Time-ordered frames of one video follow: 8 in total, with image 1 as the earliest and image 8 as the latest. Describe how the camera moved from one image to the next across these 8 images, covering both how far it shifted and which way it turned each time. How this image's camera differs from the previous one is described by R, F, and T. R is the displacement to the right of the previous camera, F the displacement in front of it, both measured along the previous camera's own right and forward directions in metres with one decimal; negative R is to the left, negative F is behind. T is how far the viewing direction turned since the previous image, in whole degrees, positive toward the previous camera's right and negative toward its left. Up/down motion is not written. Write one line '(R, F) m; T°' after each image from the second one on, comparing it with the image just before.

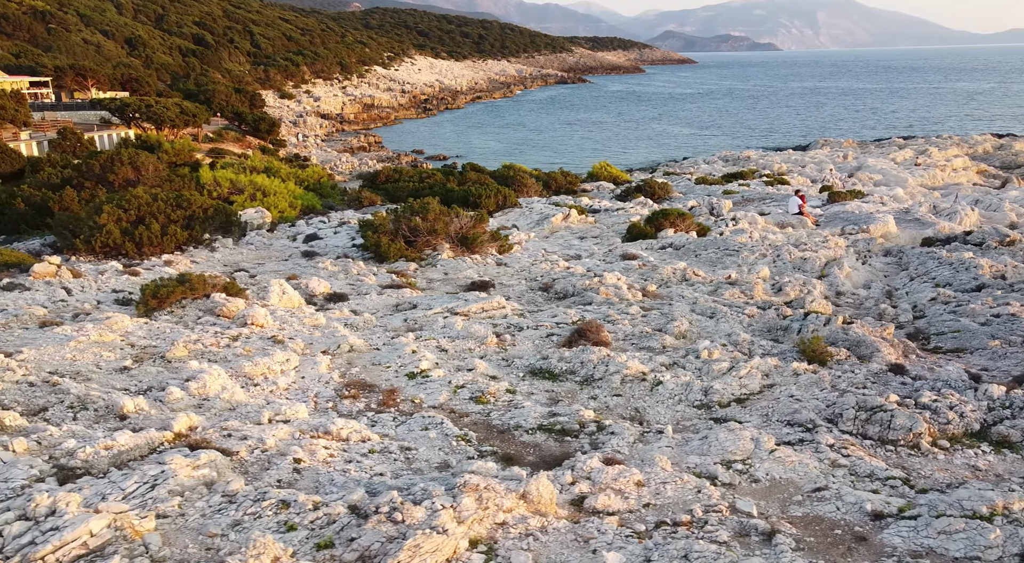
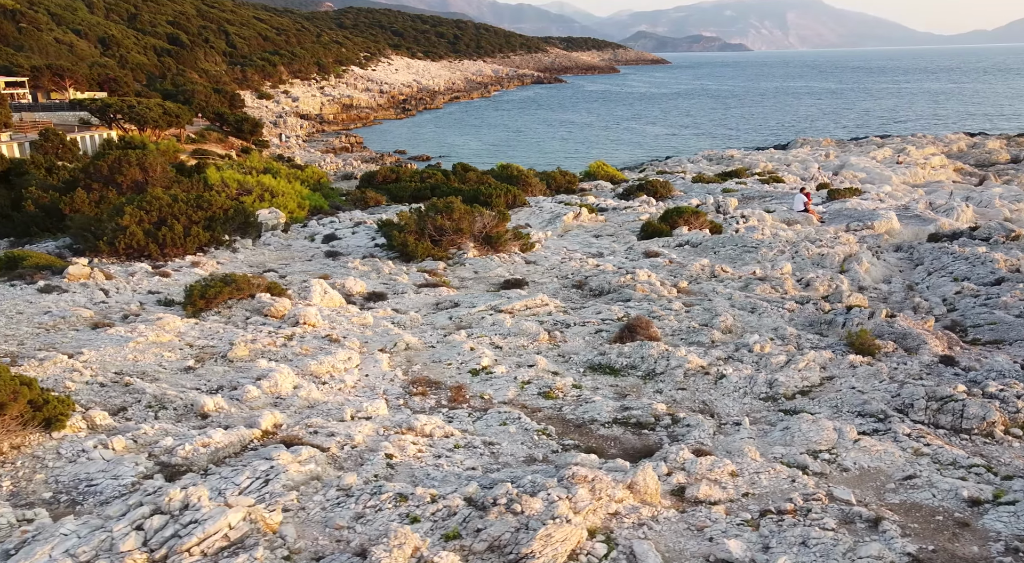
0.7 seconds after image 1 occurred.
(-1.0, -0.1) m; +2°
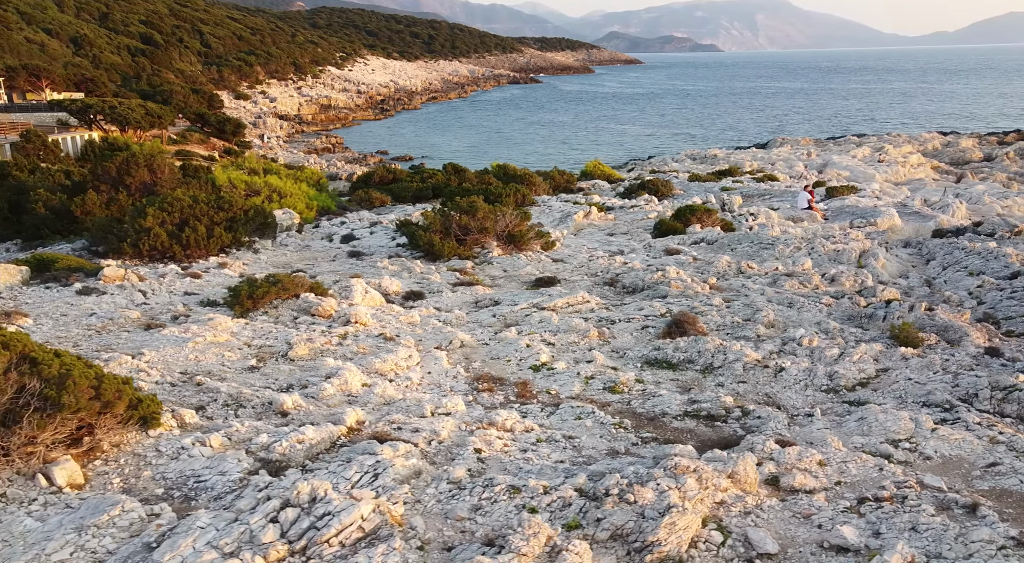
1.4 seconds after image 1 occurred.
(-1.0, -0.1) m; +2°
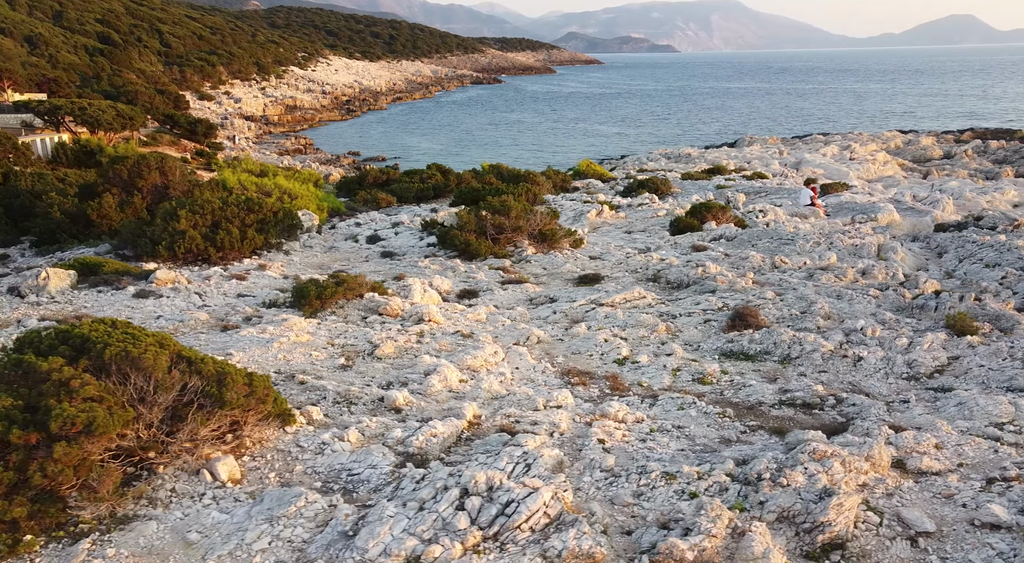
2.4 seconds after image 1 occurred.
(-1.5, -0.2) m; +3°
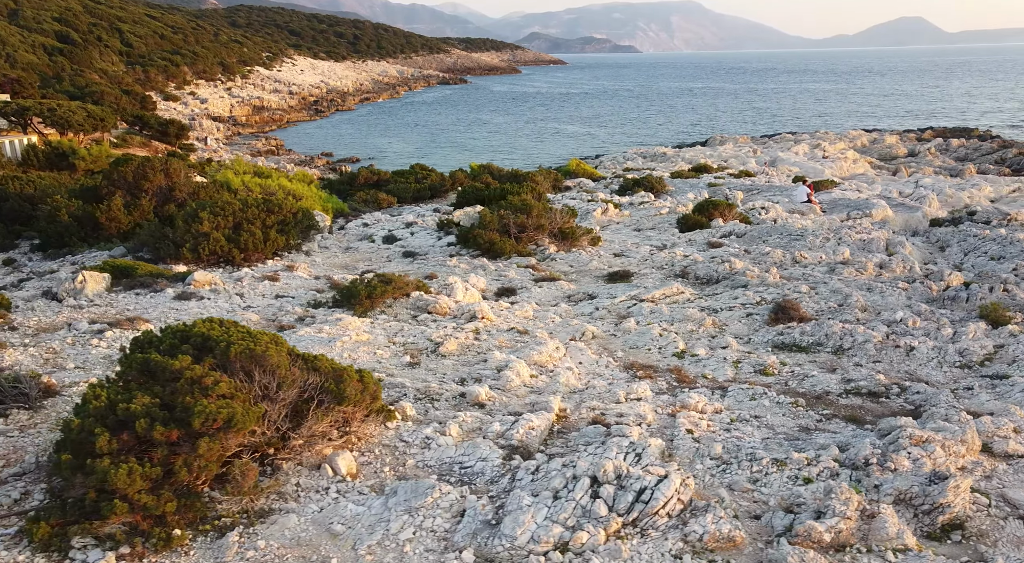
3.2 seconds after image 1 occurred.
(-1.2, -0.1) m; +2°
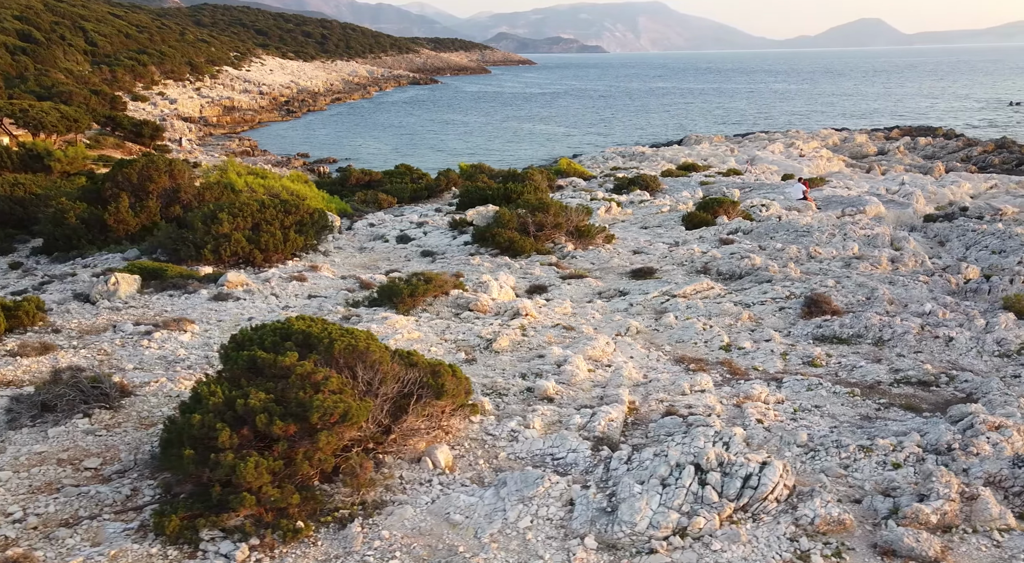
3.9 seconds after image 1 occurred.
(-1.0, -0.1) m; +2°
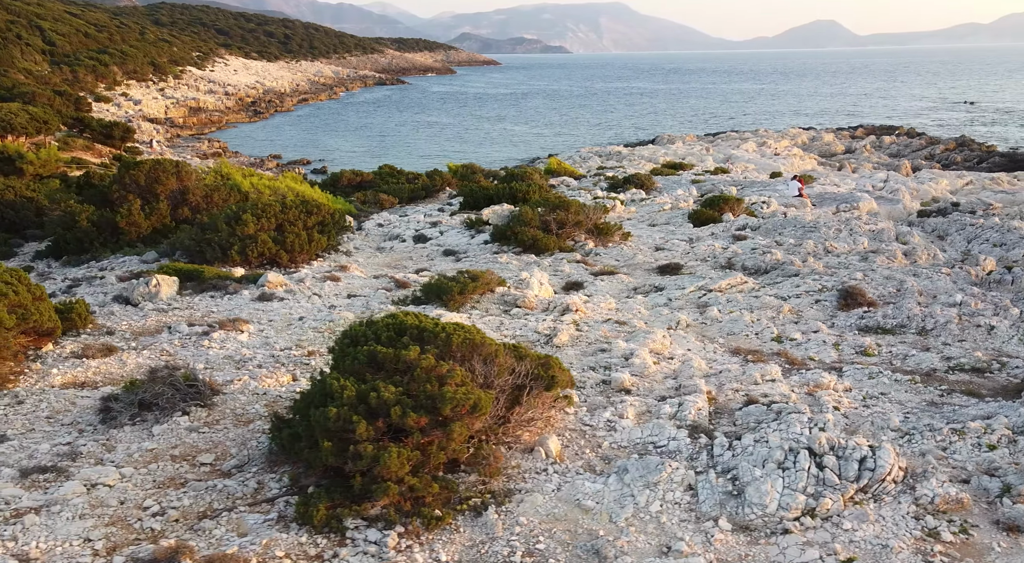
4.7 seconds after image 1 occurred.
(-1.2, -0.2) m; +2°
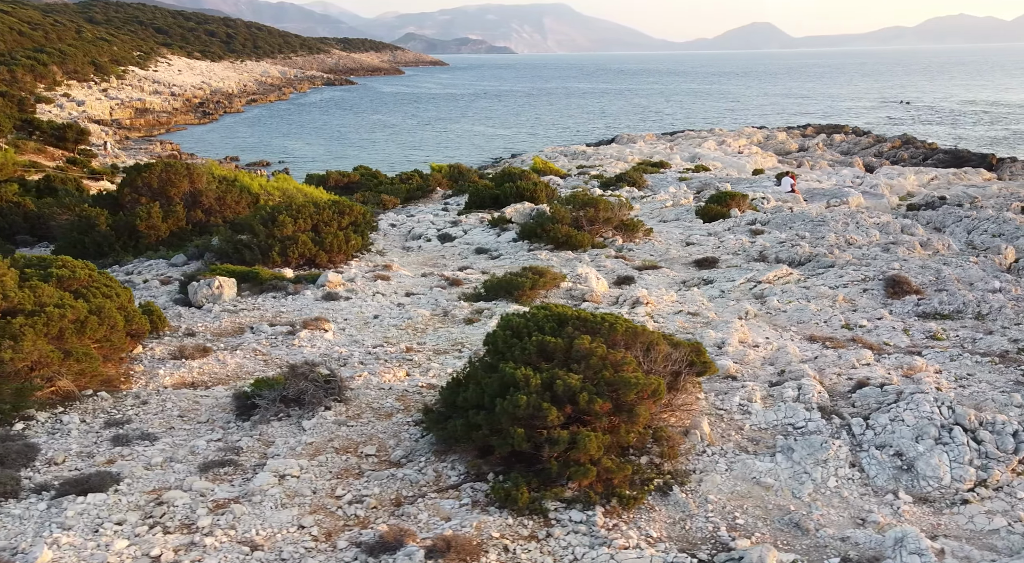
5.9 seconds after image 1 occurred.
(-1.8, -0.2) m; +4°
